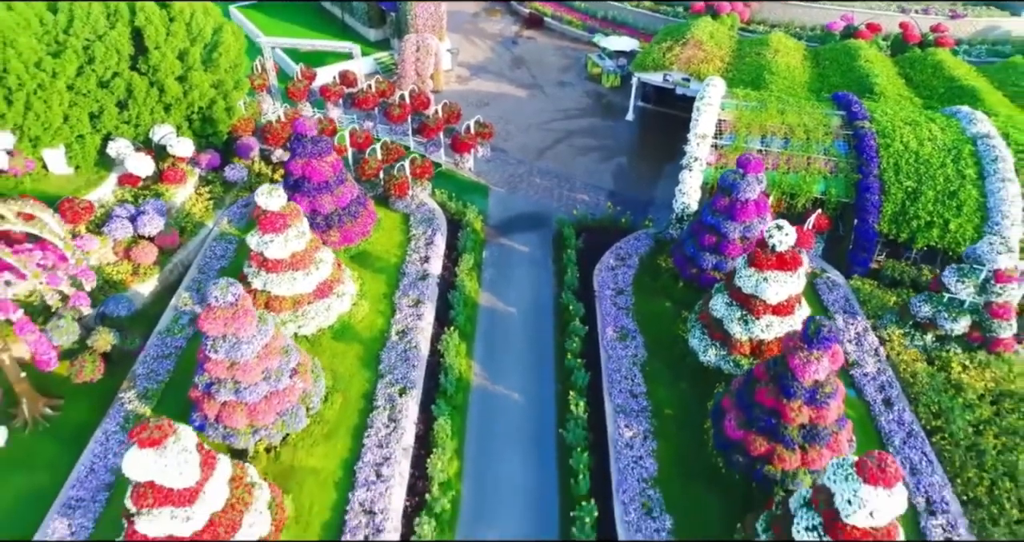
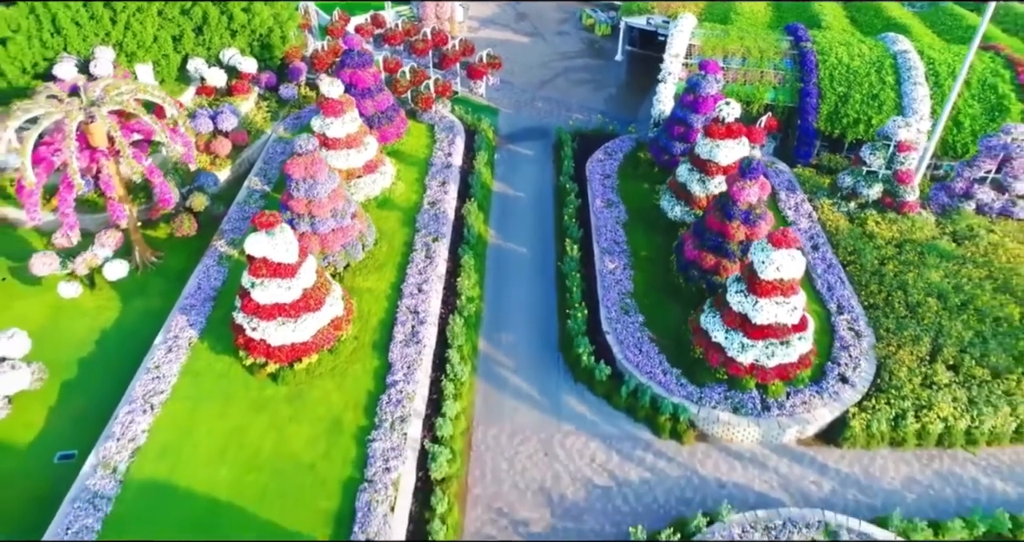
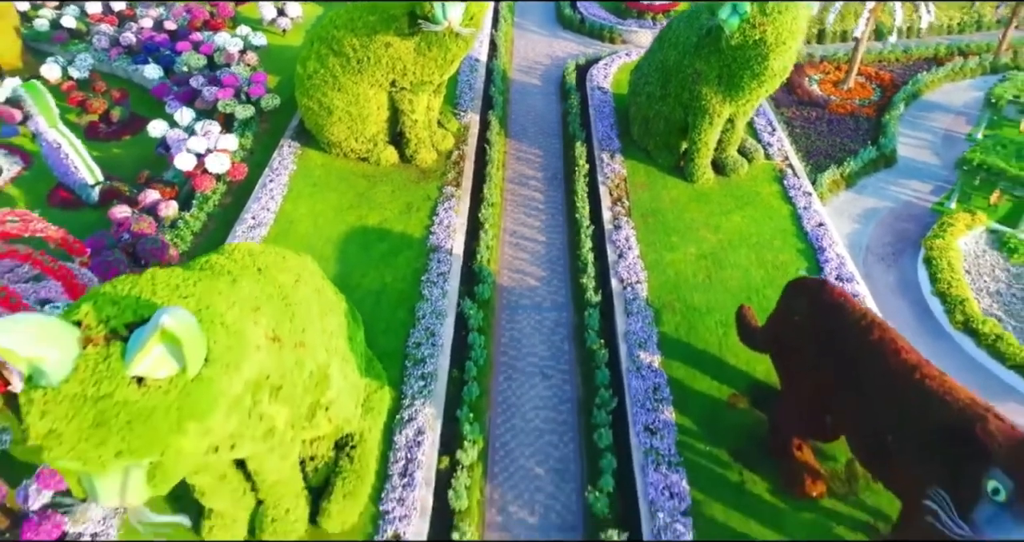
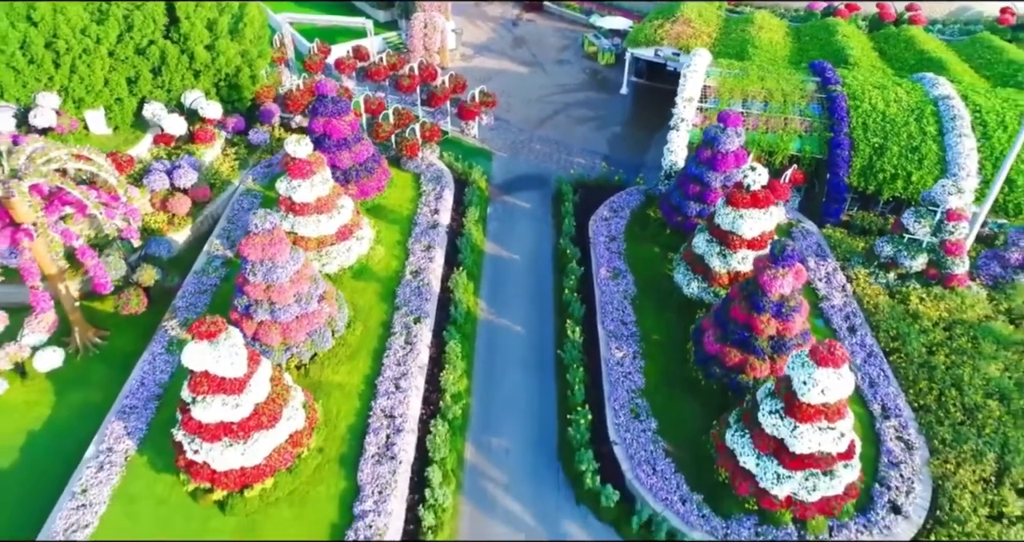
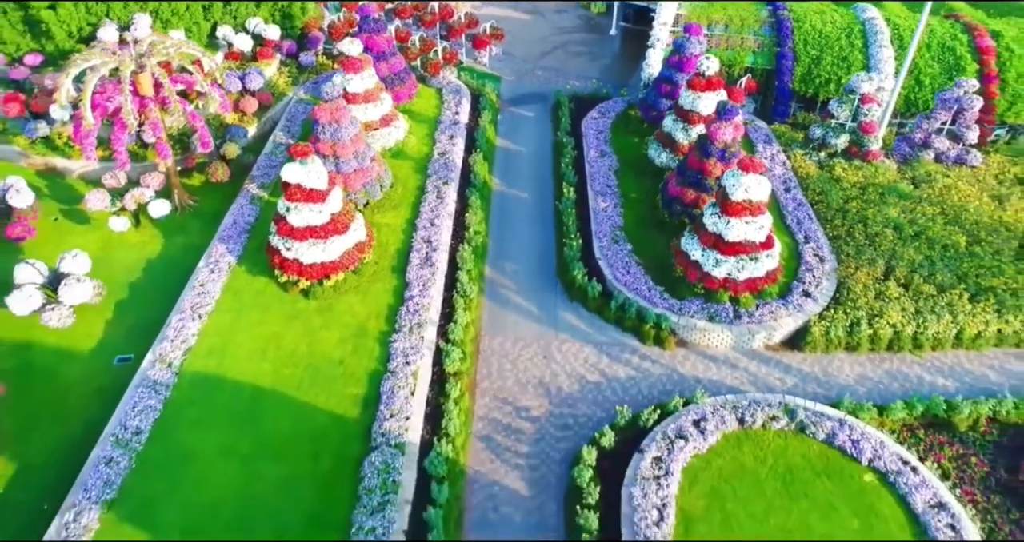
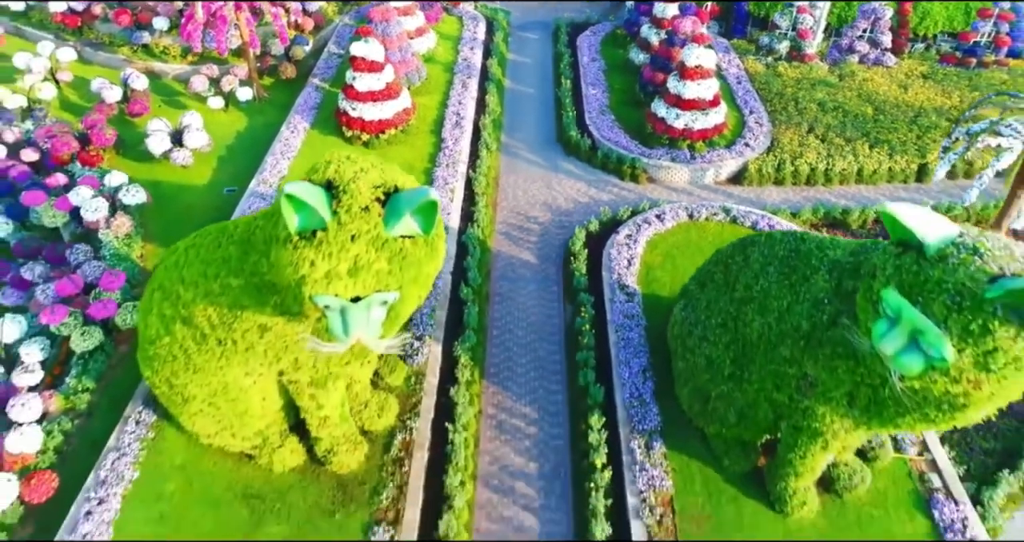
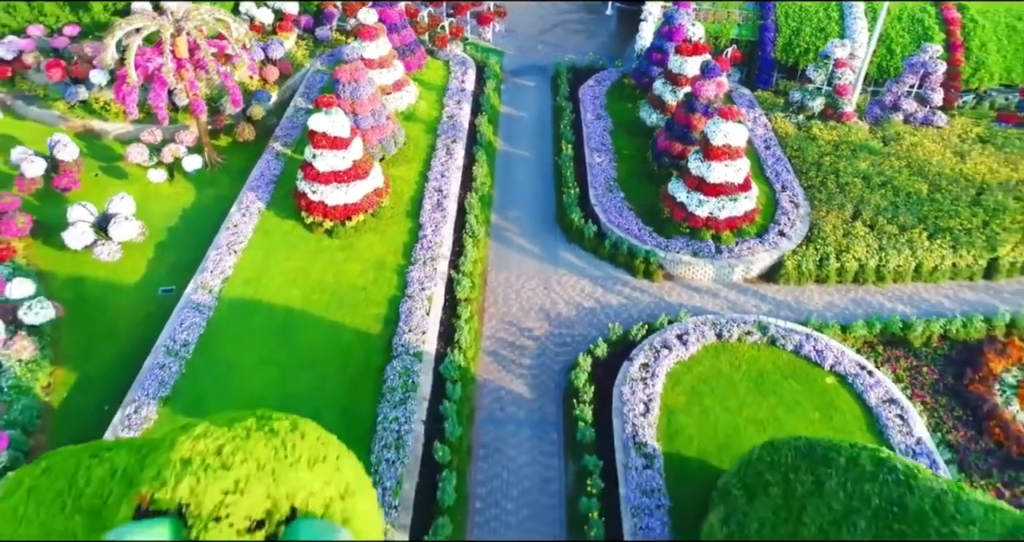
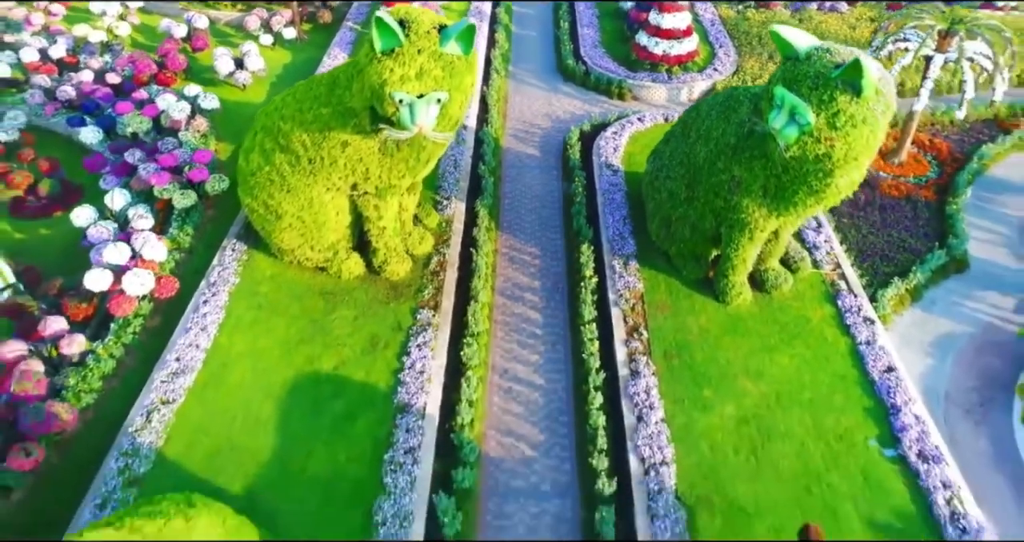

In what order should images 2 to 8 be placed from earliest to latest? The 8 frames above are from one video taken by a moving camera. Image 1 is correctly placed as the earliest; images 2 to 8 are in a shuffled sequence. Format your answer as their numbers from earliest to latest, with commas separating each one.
4, 2, 5, 7, 6, 8, 3
